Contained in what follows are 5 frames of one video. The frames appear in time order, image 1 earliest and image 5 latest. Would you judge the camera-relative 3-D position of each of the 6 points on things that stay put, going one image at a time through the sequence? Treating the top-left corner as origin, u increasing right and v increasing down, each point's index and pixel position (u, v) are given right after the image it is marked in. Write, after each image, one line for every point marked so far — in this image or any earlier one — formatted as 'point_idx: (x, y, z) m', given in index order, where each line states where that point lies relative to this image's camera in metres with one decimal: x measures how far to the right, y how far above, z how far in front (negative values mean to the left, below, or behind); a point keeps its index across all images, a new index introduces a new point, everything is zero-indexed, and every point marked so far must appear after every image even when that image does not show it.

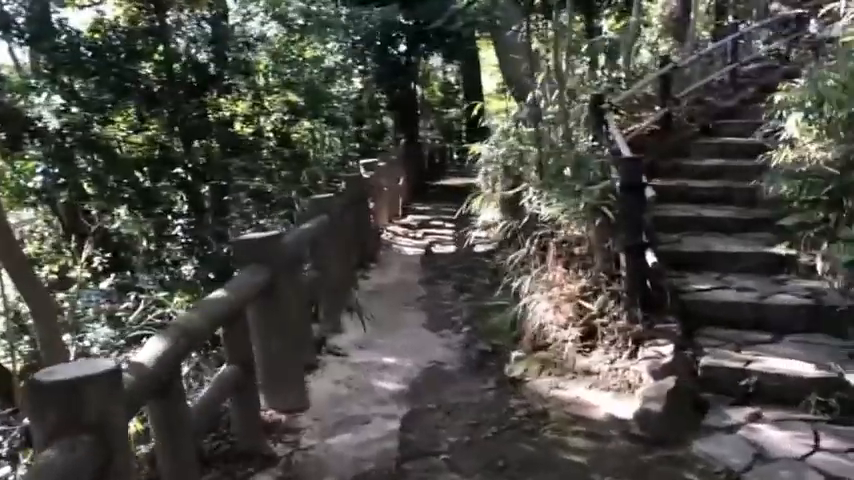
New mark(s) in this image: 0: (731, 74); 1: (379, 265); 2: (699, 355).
0: (+3.0, +1.6, +7.0) m
1: (-0.3, -0.2, +5.1) m
2: (+1.0, -0.4, +2.7) m
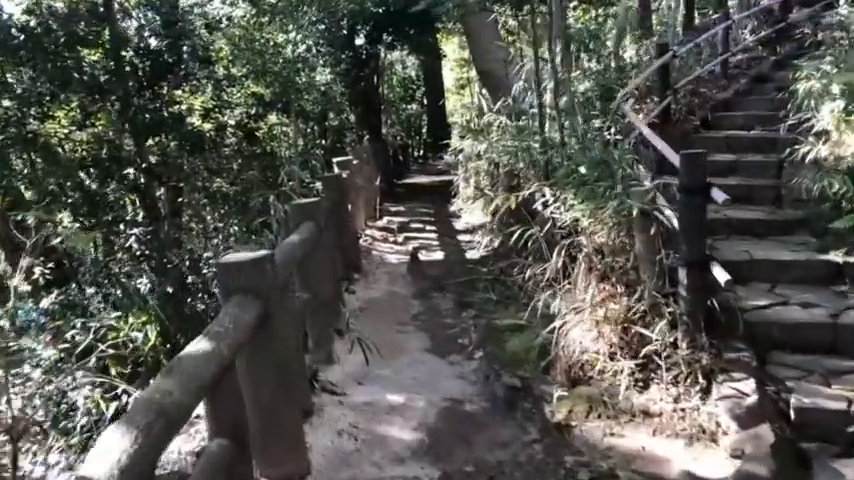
0: (+2.8, +1.7, +6.6) m
1: (-0.4, -0.2, +4.5) m
2: (+1.1, -0.5, +2.2) m
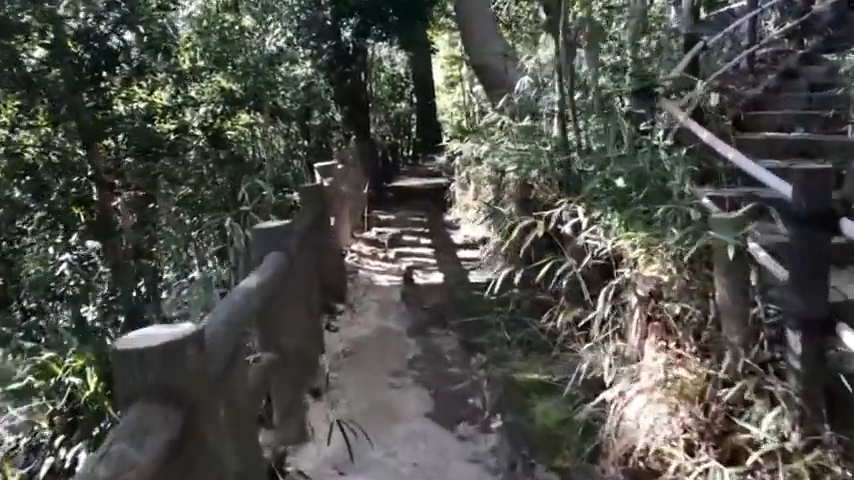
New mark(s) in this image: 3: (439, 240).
0: (+2.7, +1.5, +6.0) m
1: (-0.4, -0.4, +3.8) m
2: (+1.1, -0.6, +1.5) m
3: (+0.1, 0.0, +5.6) m
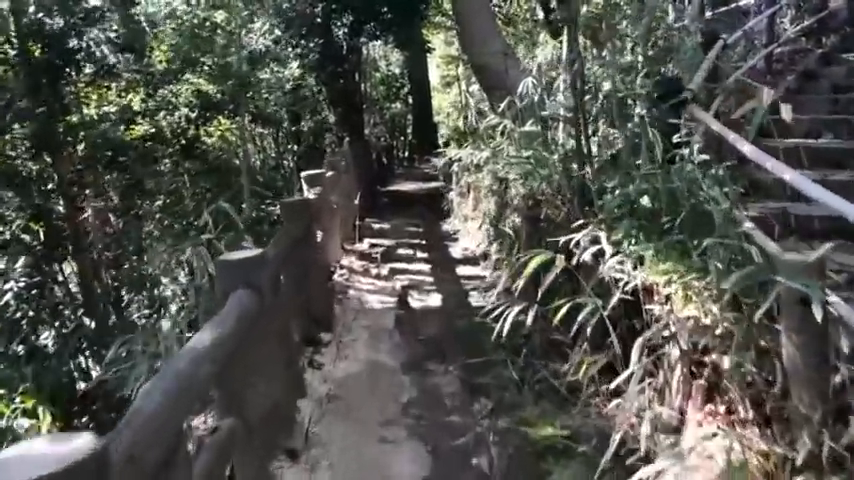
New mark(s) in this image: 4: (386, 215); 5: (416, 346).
0: (+2.7, +1.4, +5.6) m
1: (-0.4, -0.5, +3.4) m
2: (+1.1, -0.7, +1.1) m
3: (+0.1, -0.1, +5.2) m
4: (-0.4, +0.3, +7.7) m
5: (-0.1, -0.5, +3.2) m
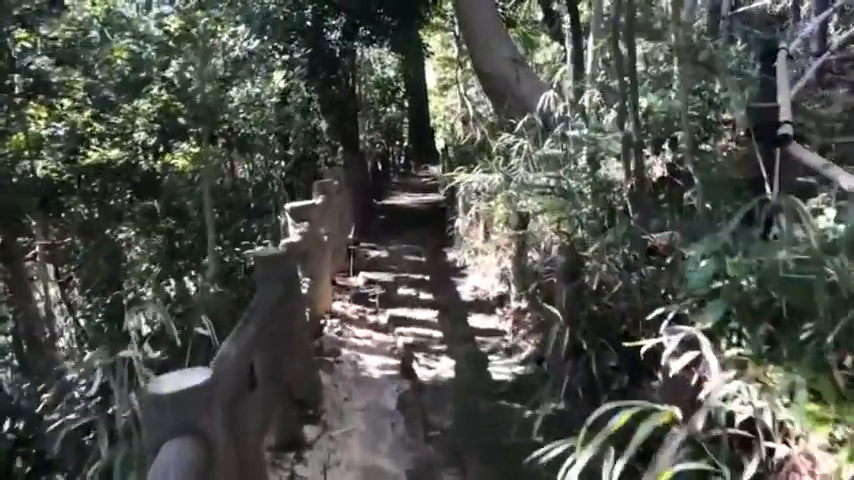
0: (+2.7, +1.2, +4.9) m
1: (-0.4, -0.7, +2.7) m
2: (+1.2, -1.0, +0.4) m
3: (+0.1, -0.3, +4.5) m
4: (-0.4, 0.0, +7.0) m
5: (0.0, -0.7, +2.5) m
